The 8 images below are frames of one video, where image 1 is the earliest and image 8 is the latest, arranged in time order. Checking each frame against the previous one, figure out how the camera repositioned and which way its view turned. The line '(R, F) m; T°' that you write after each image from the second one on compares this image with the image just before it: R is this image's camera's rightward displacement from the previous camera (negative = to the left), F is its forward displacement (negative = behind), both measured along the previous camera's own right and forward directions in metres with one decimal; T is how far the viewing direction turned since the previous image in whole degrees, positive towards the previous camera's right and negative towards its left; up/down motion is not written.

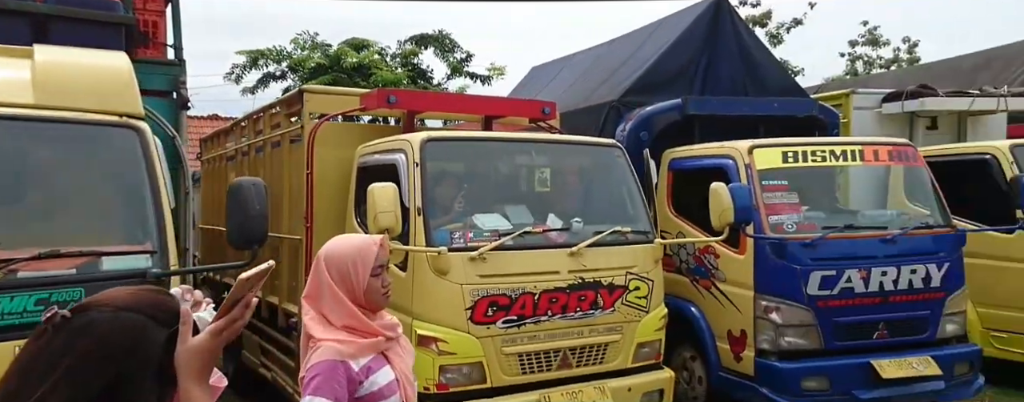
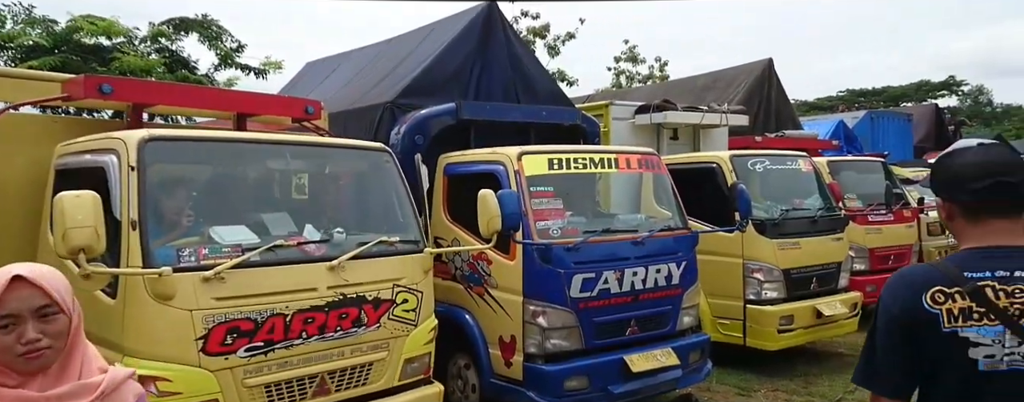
(+0.2, +0.2) m; +19°
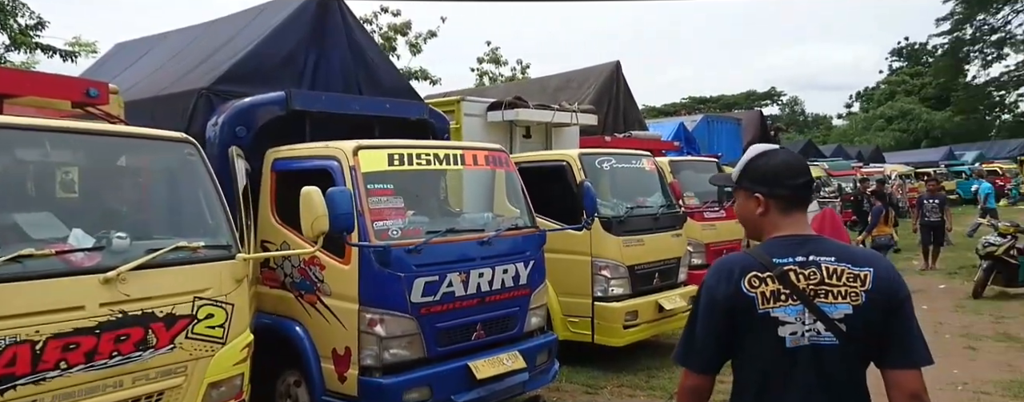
(+0.2, +0.2) m; +13°
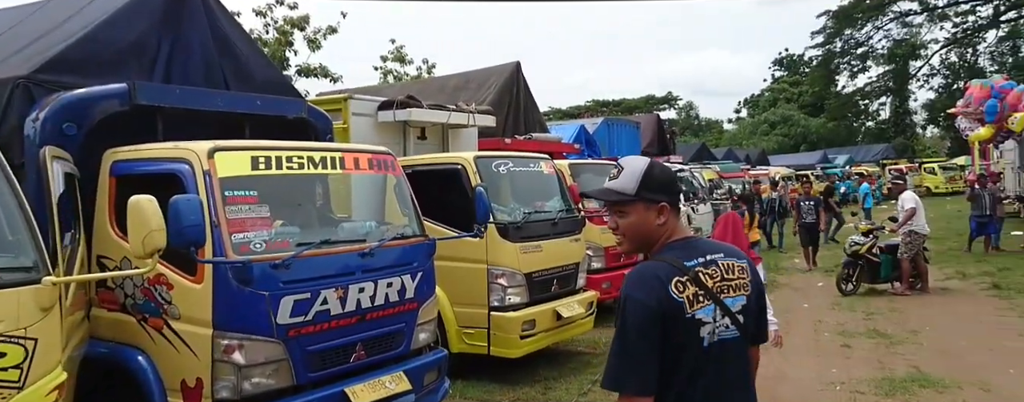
(+0.2, +0.3) m; +9°
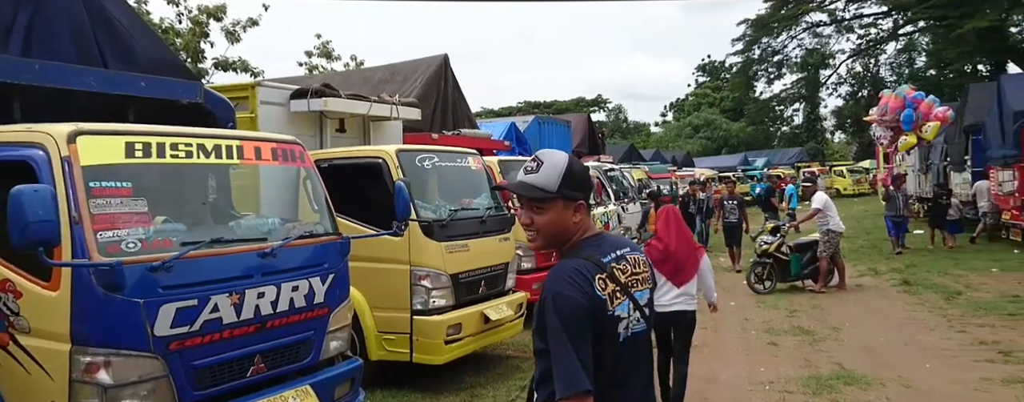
(+0.1, +0.3) m; +6°
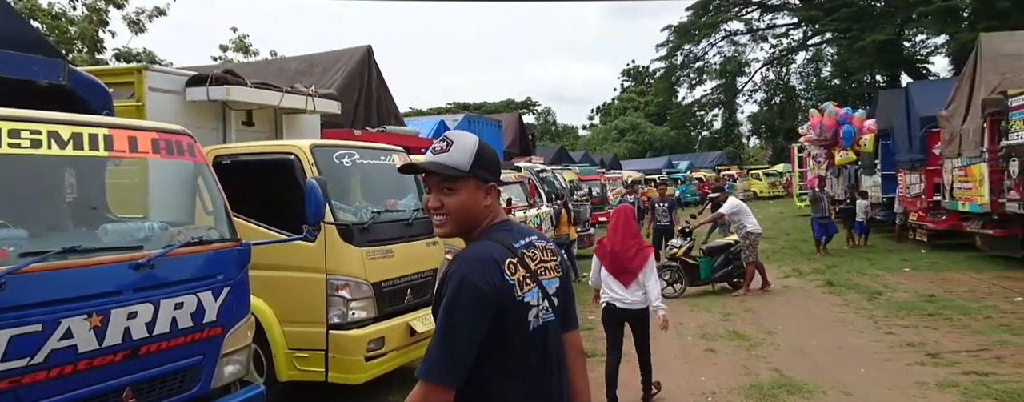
(0.0, +0.4) m; +7°
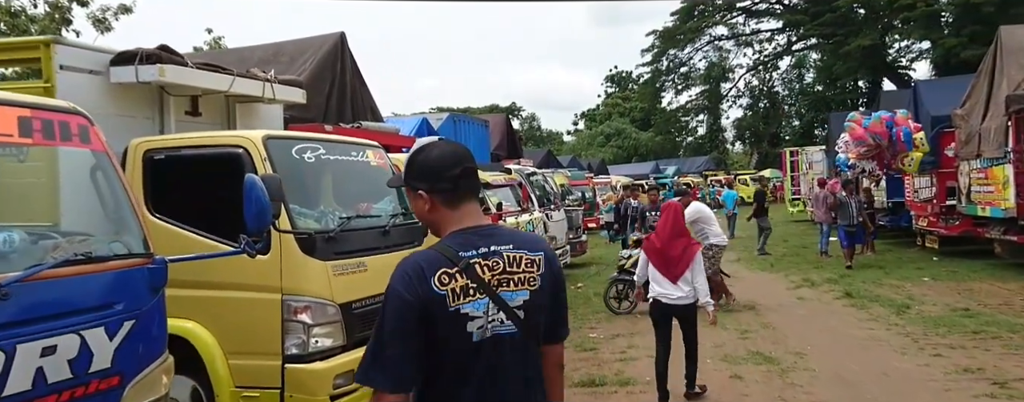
(-0.1, +0.8) m; +2°
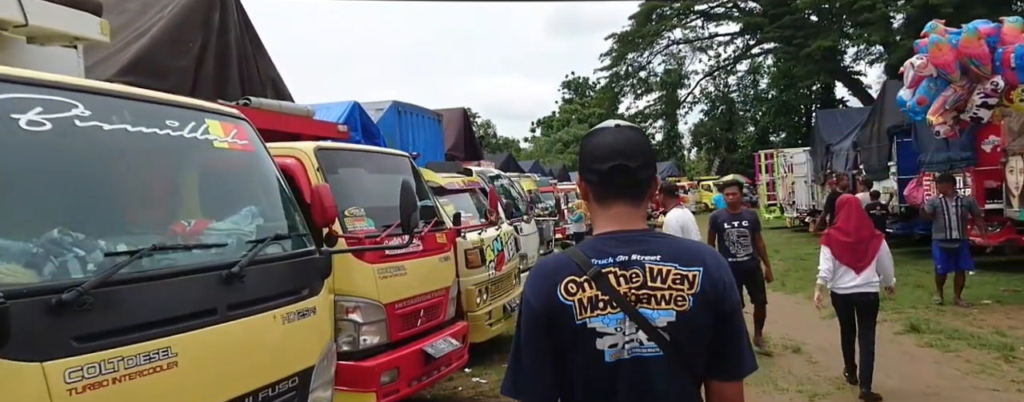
(-0.1, +2.2) m; +4°
